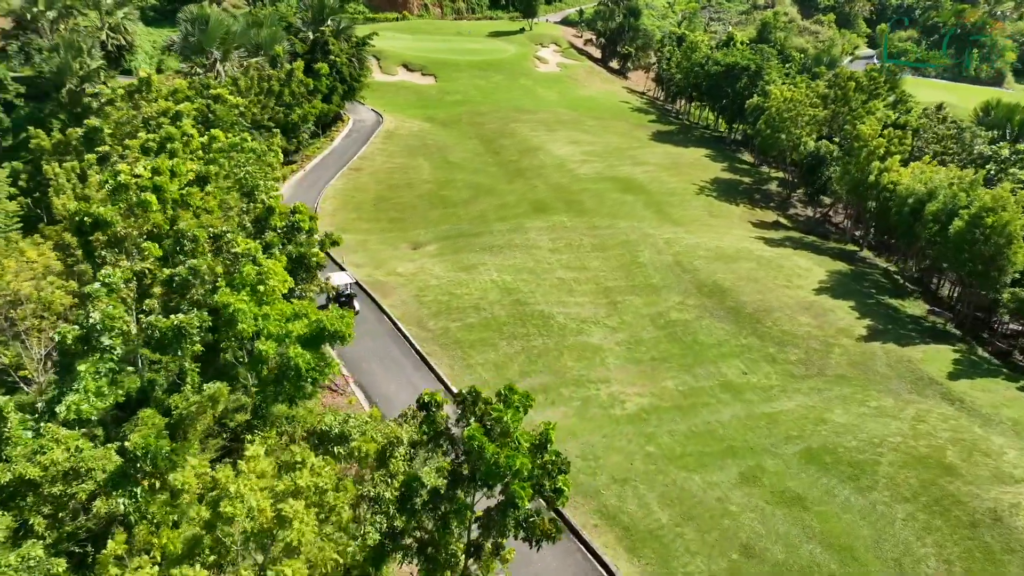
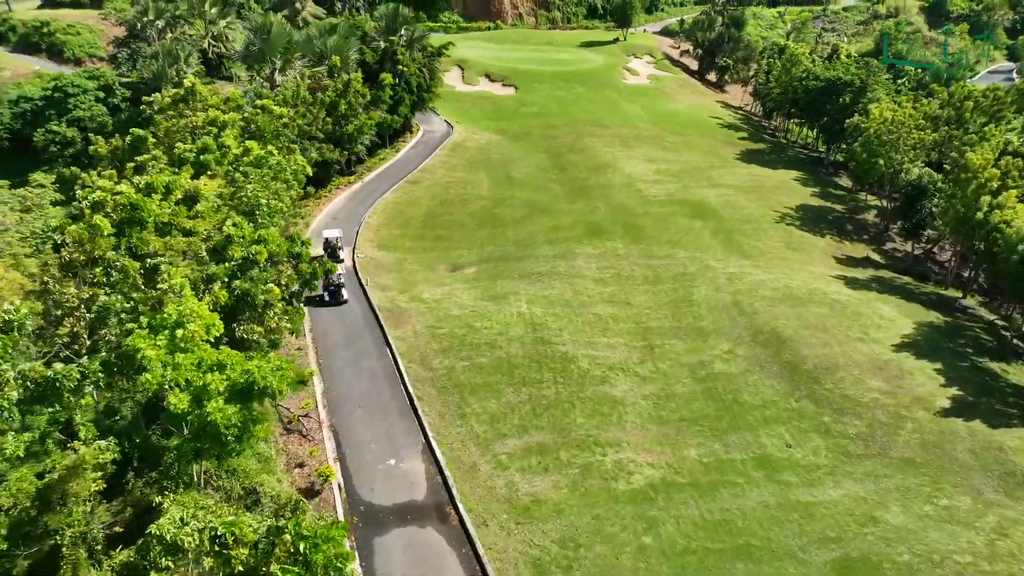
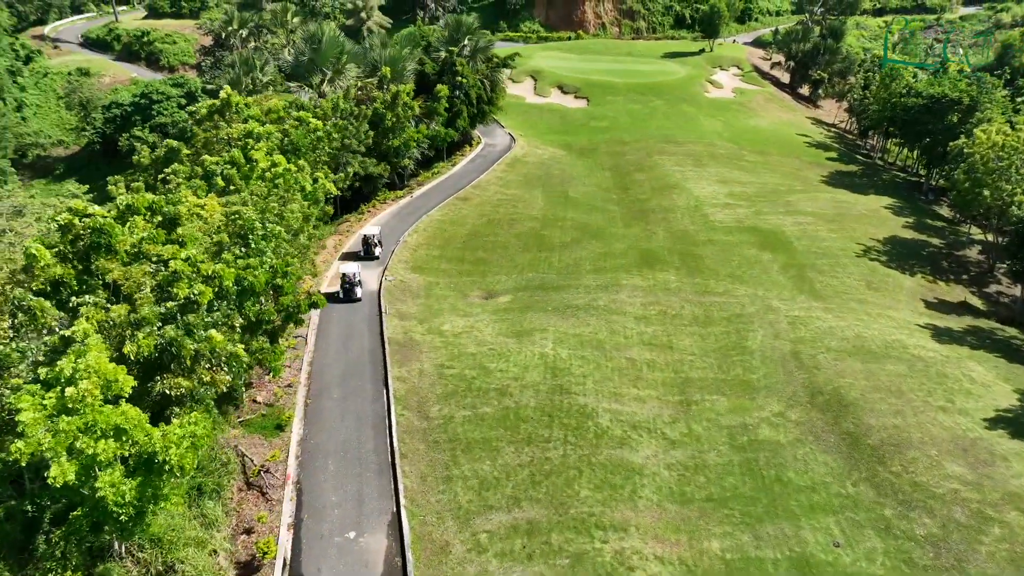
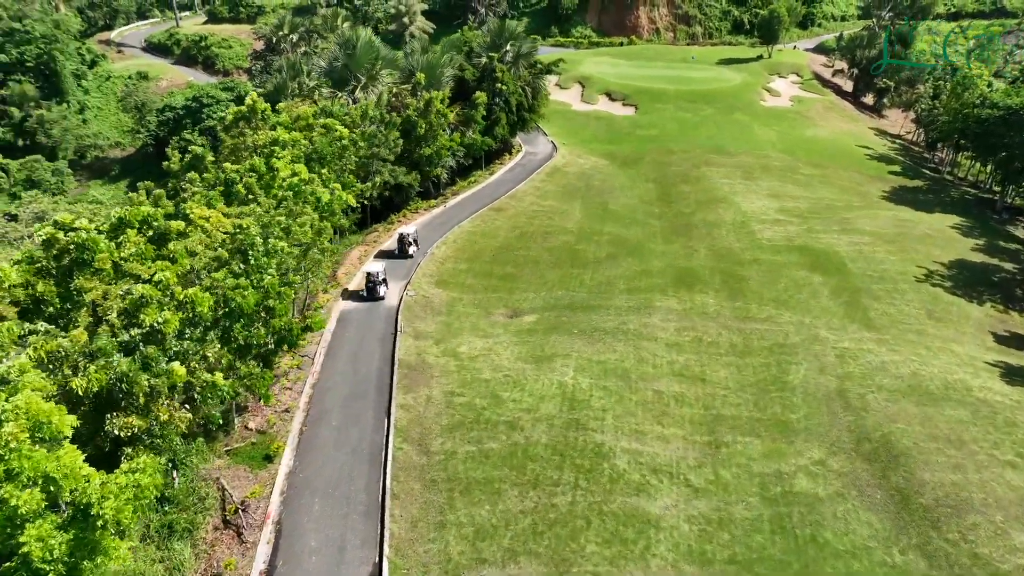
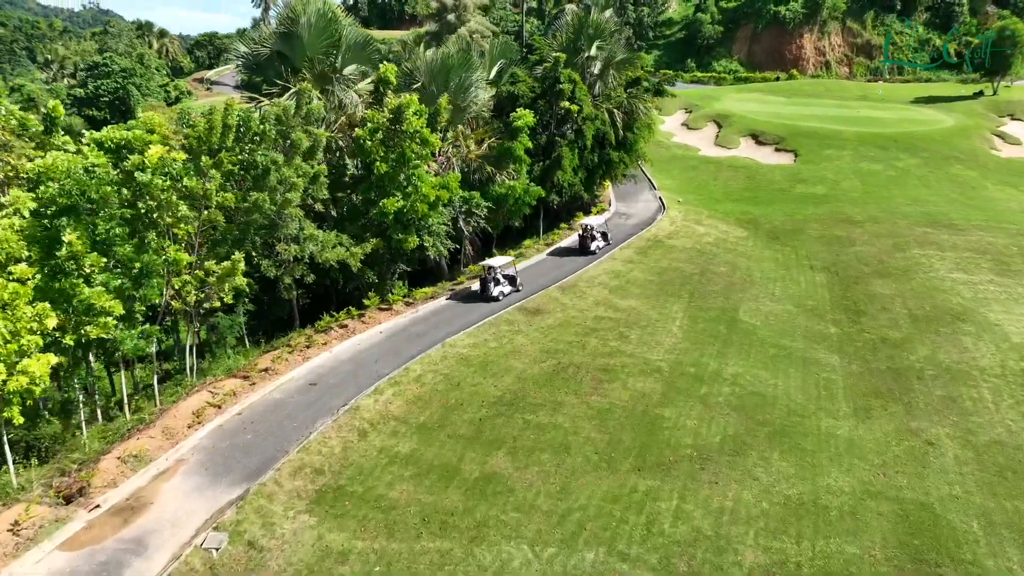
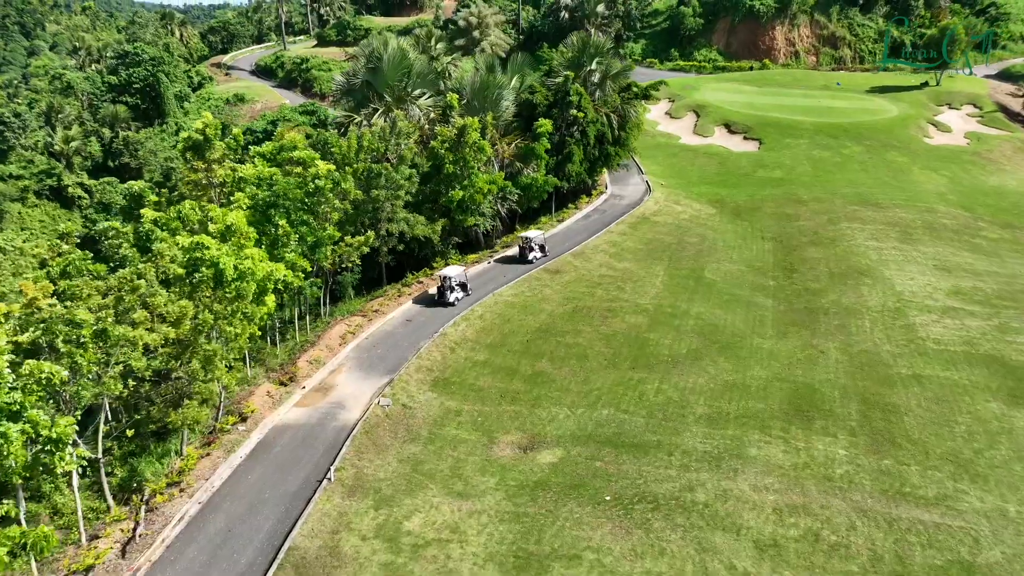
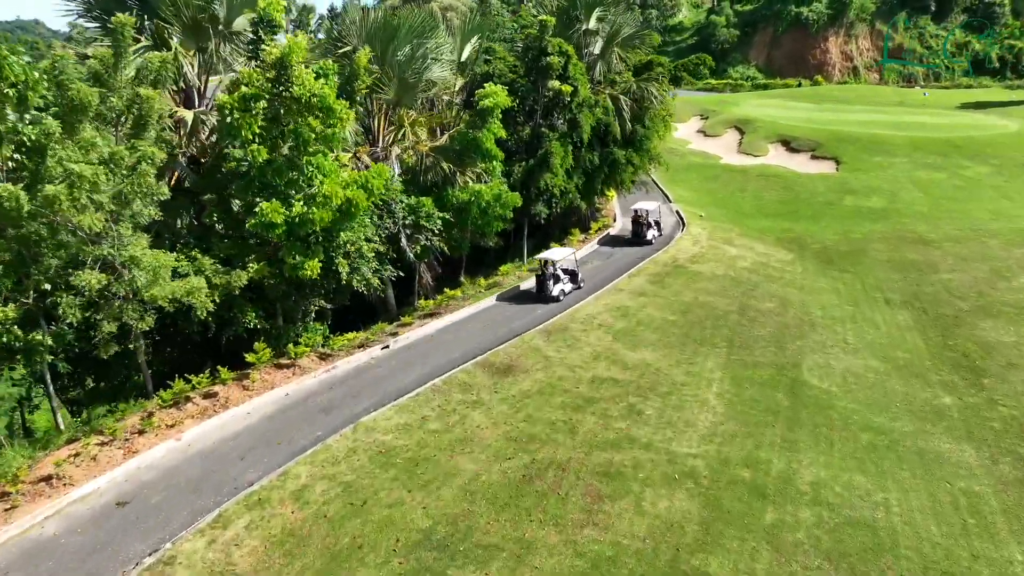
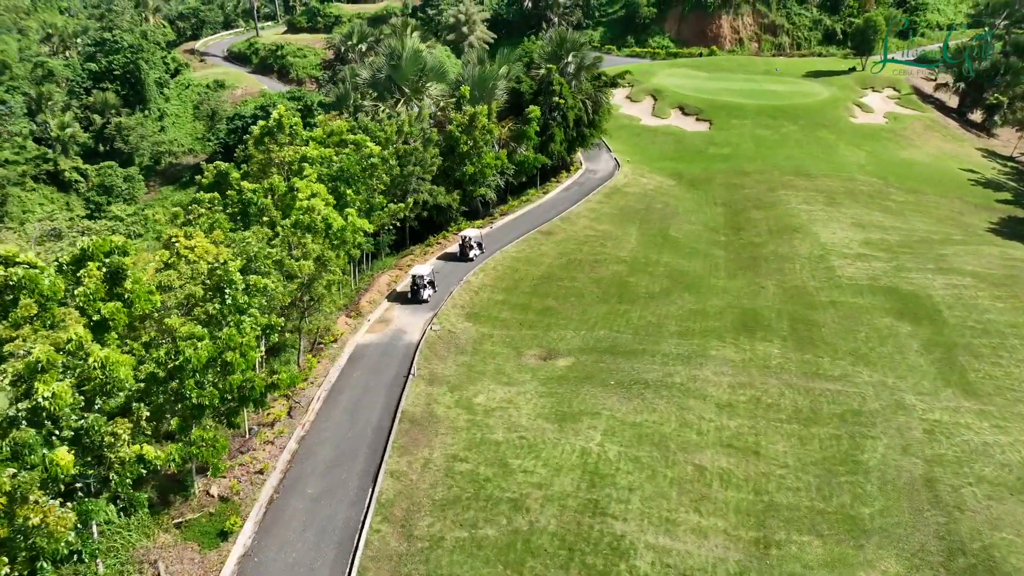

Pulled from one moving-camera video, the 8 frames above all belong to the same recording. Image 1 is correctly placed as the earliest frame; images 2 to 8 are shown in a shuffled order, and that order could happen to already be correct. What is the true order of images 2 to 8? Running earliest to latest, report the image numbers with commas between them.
2, 3, 4, 8, 6, 5, 7
